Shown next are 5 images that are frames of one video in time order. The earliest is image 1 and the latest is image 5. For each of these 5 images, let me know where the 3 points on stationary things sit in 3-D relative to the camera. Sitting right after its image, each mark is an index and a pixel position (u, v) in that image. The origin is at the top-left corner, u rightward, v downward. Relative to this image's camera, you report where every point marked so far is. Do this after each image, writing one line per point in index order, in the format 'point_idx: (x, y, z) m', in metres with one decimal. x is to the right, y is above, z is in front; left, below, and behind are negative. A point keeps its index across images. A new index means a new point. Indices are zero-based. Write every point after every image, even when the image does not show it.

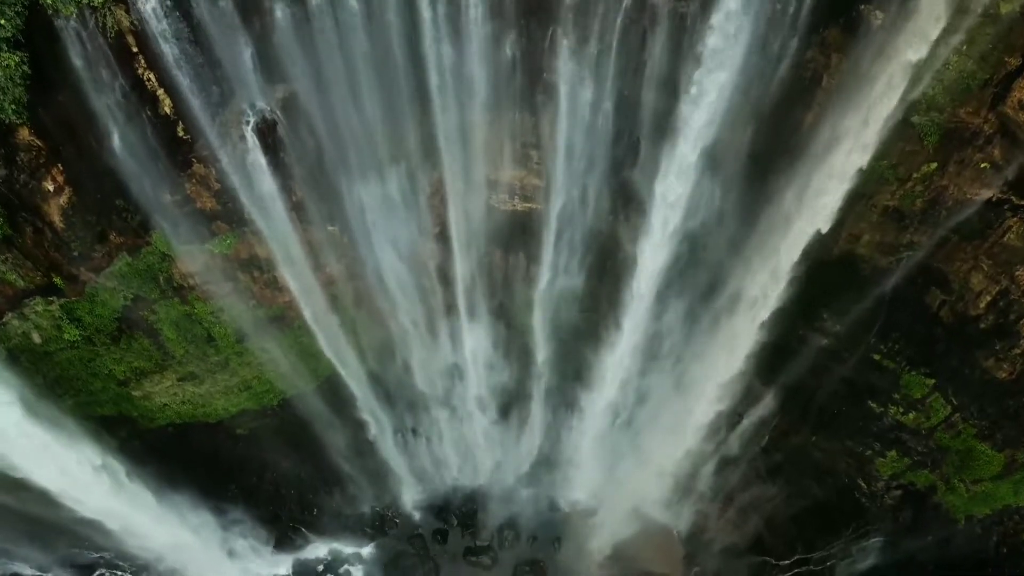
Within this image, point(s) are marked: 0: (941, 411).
0: (+6.1, -1.7, +10.0) m
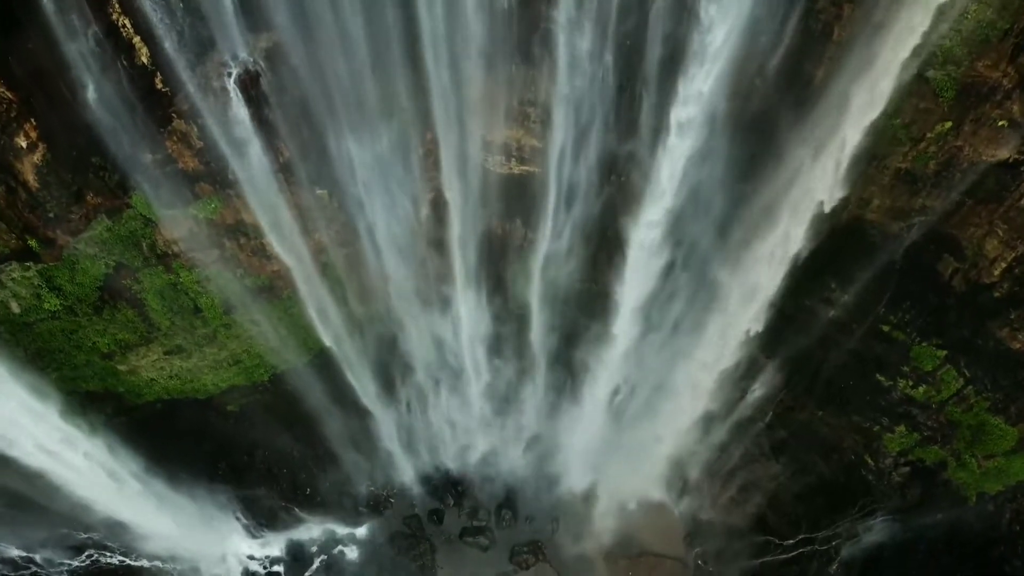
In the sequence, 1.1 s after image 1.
0: (+6.1, -1.3, +9.7) m
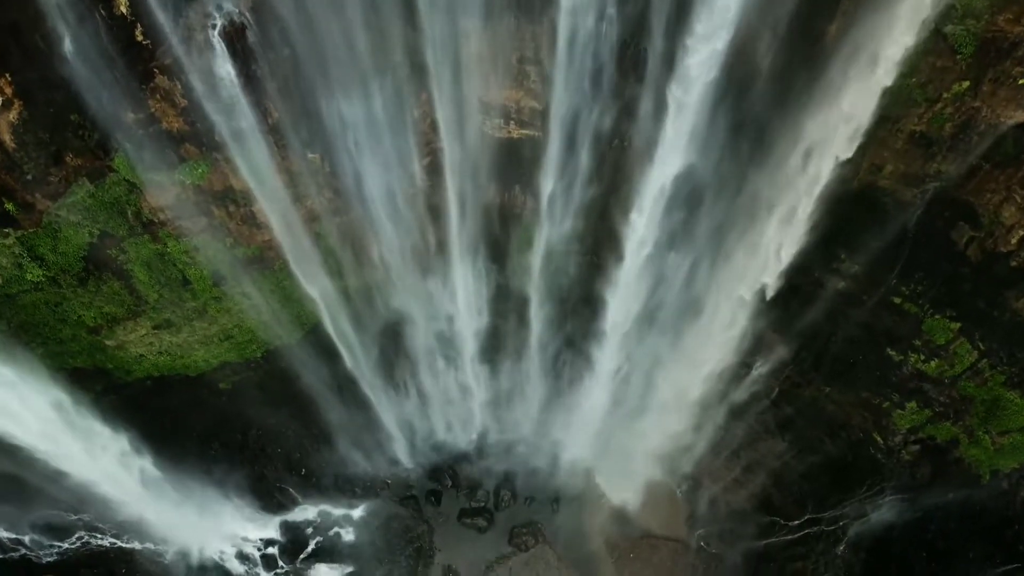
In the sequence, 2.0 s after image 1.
0: (+6.0, -0.9, +9.4) m
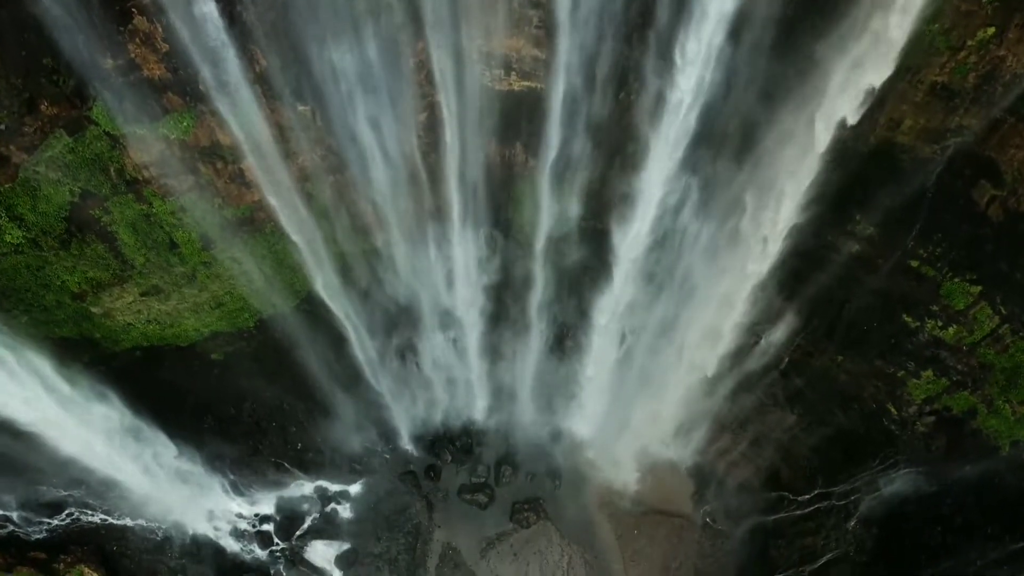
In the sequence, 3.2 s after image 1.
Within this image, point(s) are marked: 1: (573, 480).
0: (+6.1, -0.4, +9.0) m
1: (+1.0, -3.2, +11.7) m
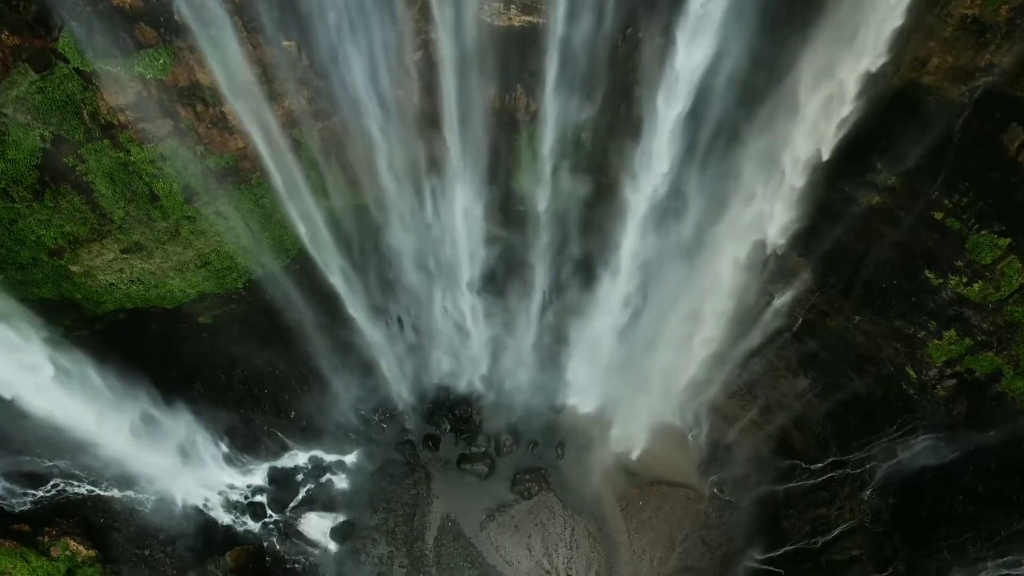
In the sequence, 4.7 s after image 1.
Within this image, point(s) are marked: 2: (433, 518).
0: (+6.1, +0.2, +8.5) m
1: (+1.0, -2.6, +11.3) m
2: (-1.2, -3.4, +10.7) m
